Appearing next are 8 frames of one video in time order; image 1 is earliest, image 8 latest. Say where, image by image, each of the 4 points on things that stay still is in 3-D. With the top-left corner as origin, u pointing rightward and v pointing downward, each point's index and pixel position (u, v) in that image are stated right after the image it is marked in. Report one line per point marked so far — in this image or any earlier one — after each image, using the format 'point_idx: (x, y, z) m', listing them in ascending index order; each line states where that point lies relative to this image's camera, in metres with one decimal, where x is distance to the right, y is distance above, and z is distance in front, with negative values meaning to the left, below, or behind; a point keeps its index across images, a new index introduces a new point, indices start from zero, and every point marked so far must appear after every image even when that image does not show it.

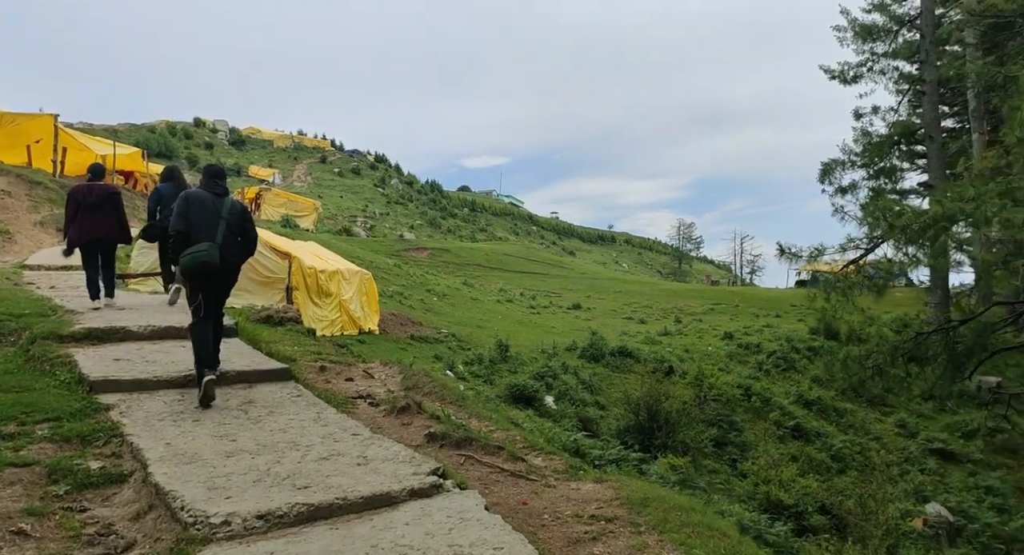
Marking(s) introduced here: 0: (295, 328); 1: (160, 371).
0: (-4.2, -1.0, +13.1) m
1: (-3.0, -0.8, +5.7) m
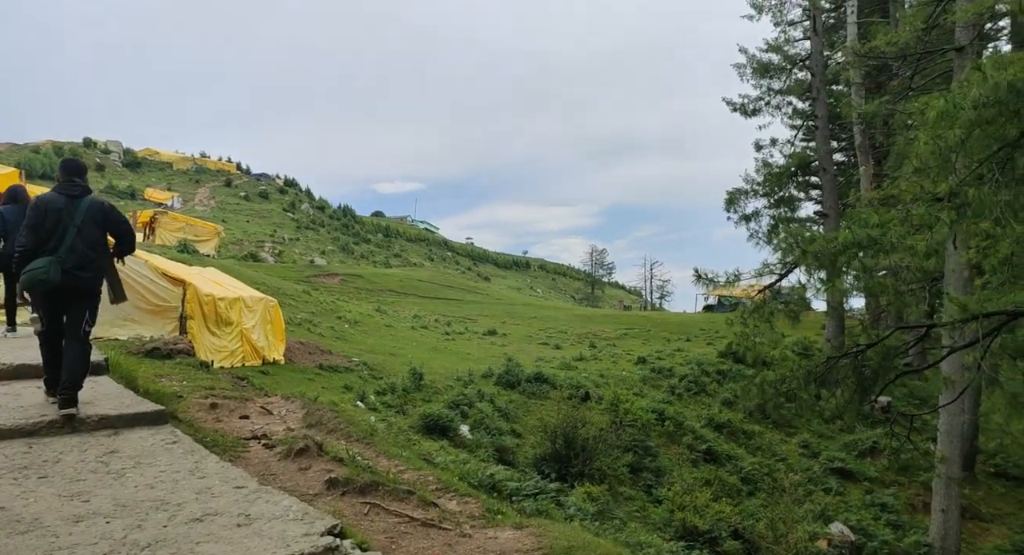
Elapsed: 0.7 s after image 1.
0: (-5.8, -1.5, +12.0) m
1: (-3.6, -1.0, +4.8) m
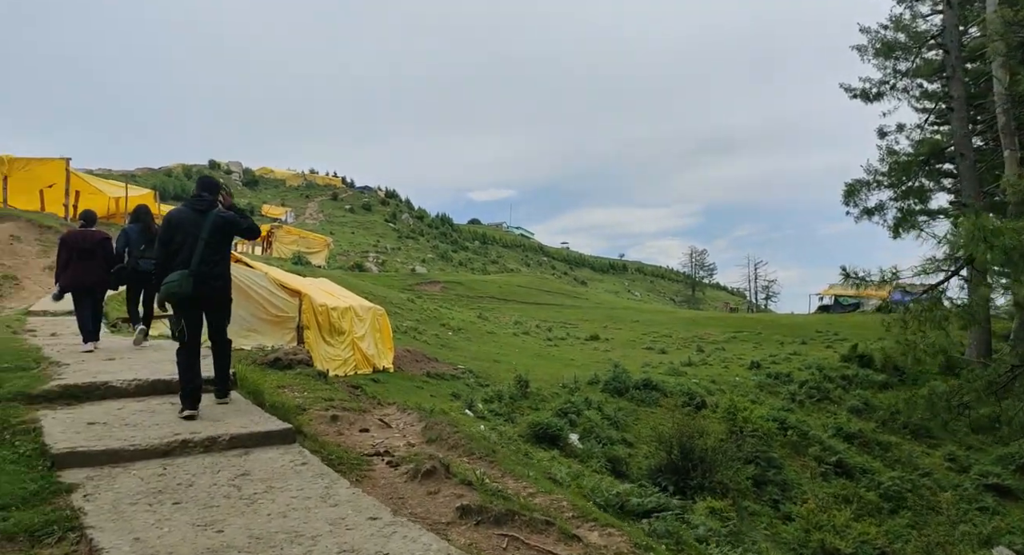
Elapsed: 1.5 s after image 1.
0: (-3.7, -1.7, +12.1) m
1: (-2.6, -1.1, +4.8) m
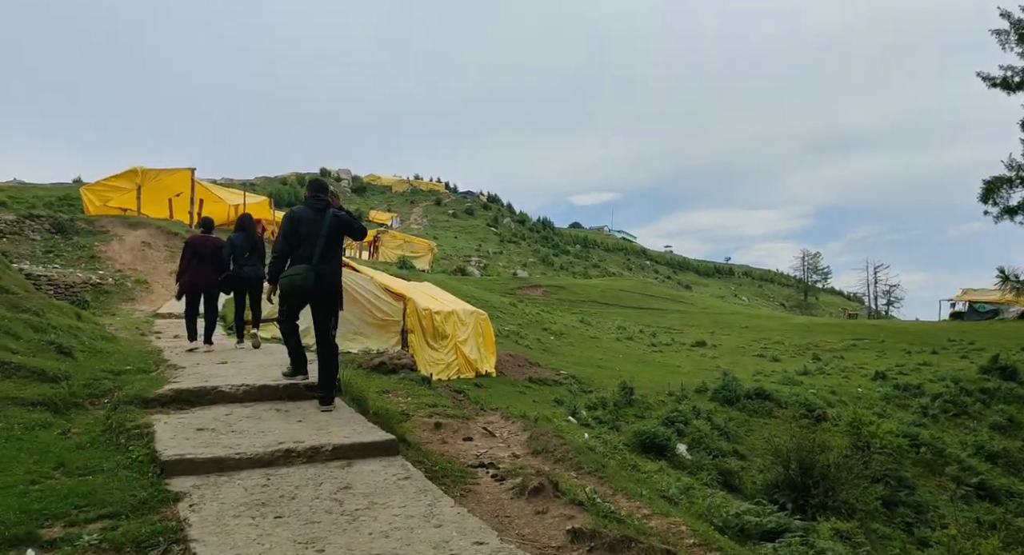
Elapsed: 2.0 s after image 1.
0: (-1.8, -1.8, +12.1) m
1: (-1.9, -1.2, +4.7) m
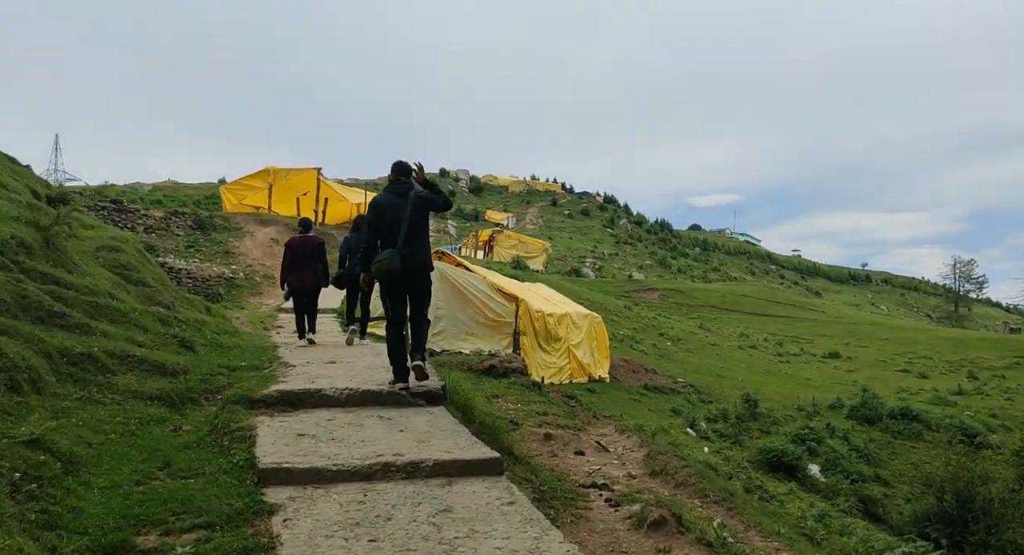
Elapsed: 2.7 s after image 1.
0: (+0.2, -1.8, +11.8) m
1: (-1.1, -1.2, +4.4) m
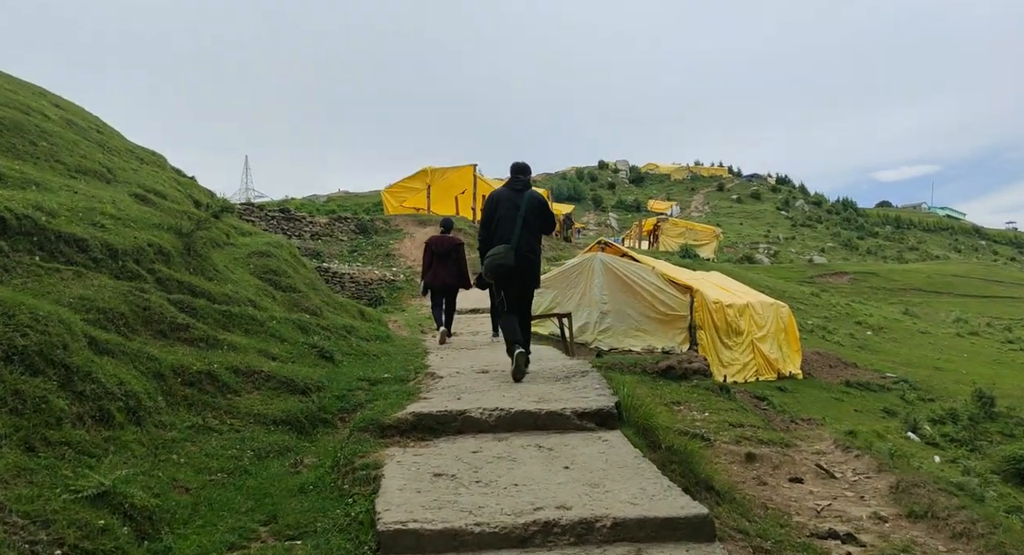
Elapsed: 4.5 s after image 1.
0: (+2.9, -1.6, +10.1) m
1: (-0.1, -1.1, +3.3) m
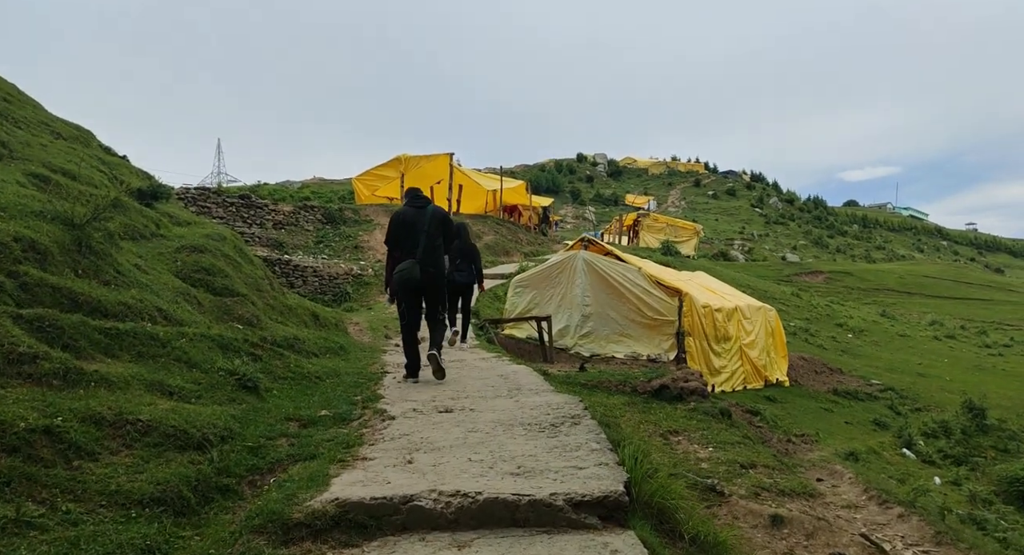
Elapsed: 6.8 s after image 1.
0: (+2.5, -1.7, +8.9) m
1: (-0.2, -1.2, +1.9) m
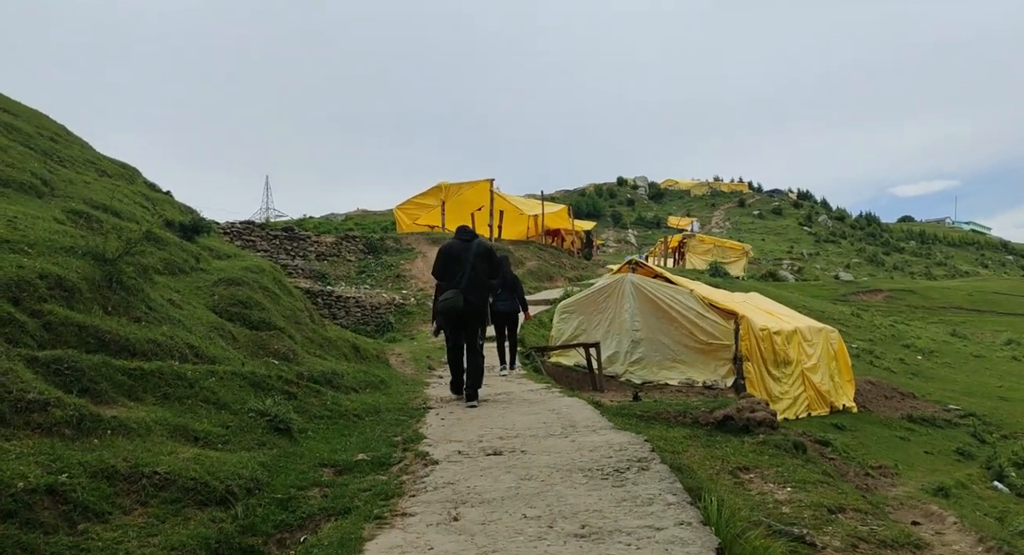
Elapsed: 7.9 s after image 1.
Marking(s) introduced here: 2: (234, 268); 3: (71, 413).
0: (+3.1, -1.9, +8.2) m
1: (0.0, -1.3, +1.4) m
2: (-3.8, +0.1, +9.0) m
3: (-2.3, -0.7, +3.5) m
